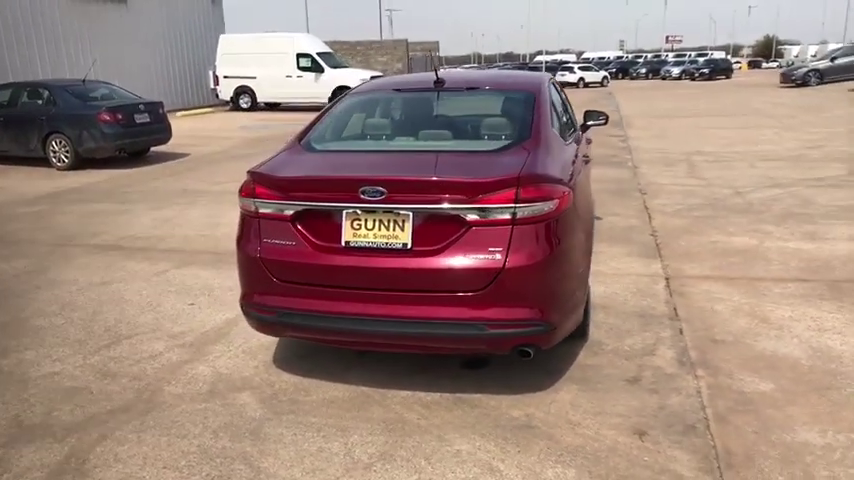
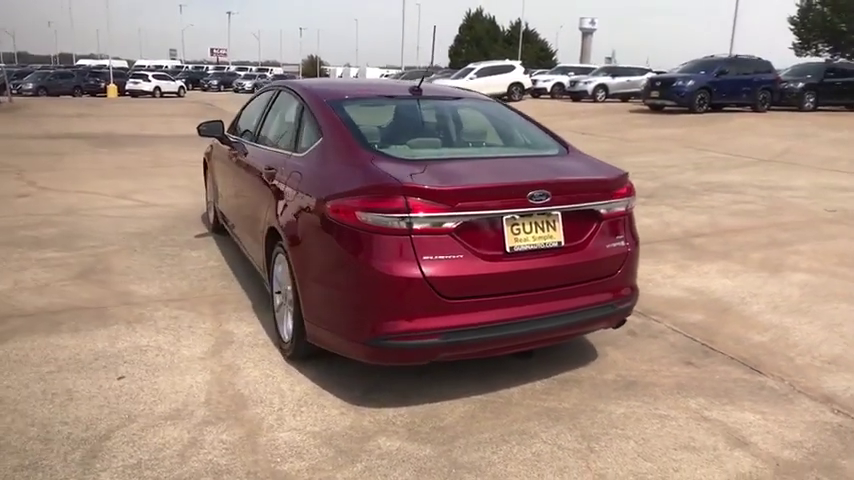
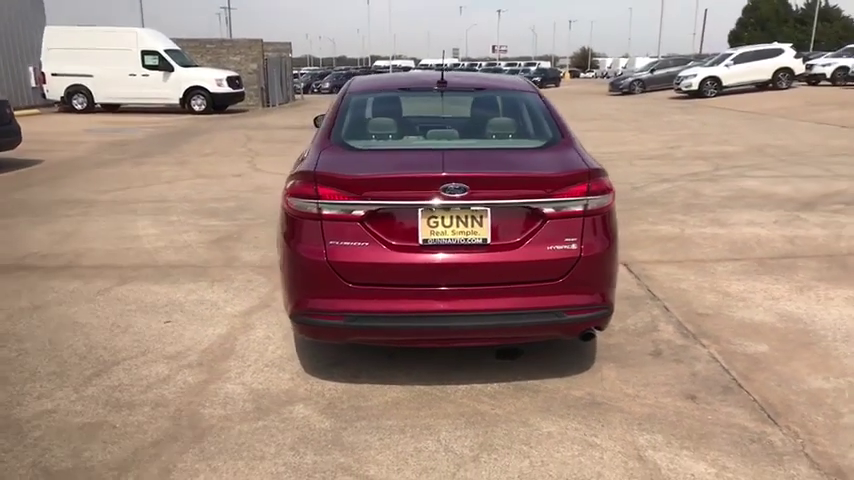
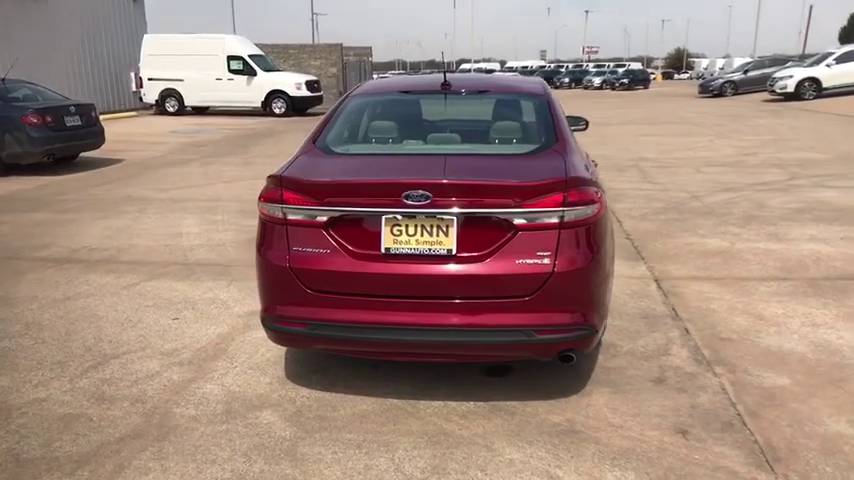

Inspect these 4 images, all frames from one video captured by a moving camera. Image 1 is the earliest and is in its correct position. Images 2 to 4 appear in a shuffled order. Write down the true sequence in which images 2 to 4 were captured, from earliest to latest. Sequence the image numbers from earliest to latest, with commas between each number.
4, 3, 2
